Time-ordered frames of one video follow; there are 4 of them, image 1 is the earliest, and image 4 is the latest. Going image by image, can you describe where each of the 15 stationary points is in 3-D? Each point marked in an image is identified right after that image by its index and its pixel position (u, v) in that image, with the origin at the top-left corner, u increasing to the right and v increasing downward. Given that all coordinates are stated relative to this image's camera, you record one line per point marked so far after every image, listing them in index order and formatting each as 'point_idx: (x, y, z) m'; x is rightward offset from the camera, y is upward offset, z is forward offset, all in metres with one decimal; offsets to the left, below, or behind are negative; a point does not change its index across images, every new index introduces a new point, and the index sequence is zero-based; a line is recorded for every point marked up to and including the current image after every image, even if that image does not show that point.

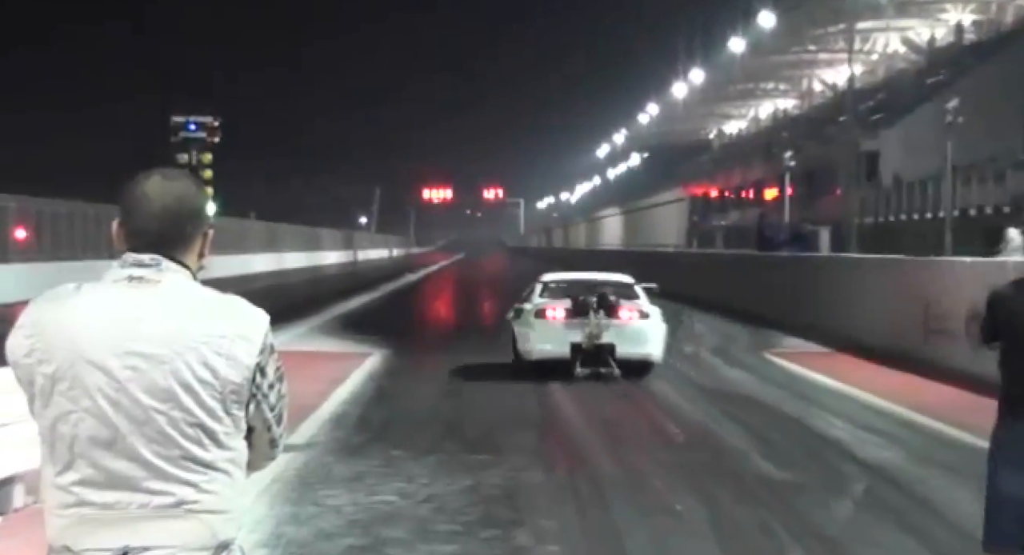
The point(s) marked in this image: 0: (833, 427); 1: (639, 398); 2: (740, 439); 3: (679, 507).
0: (+4.4, -2.1, +14.4) m
1: (+2.0, -1.9, +16.1) m
2: (+3.0, -2.1, +14.0) m
3: (+1.8, -2.5, +11.5) m
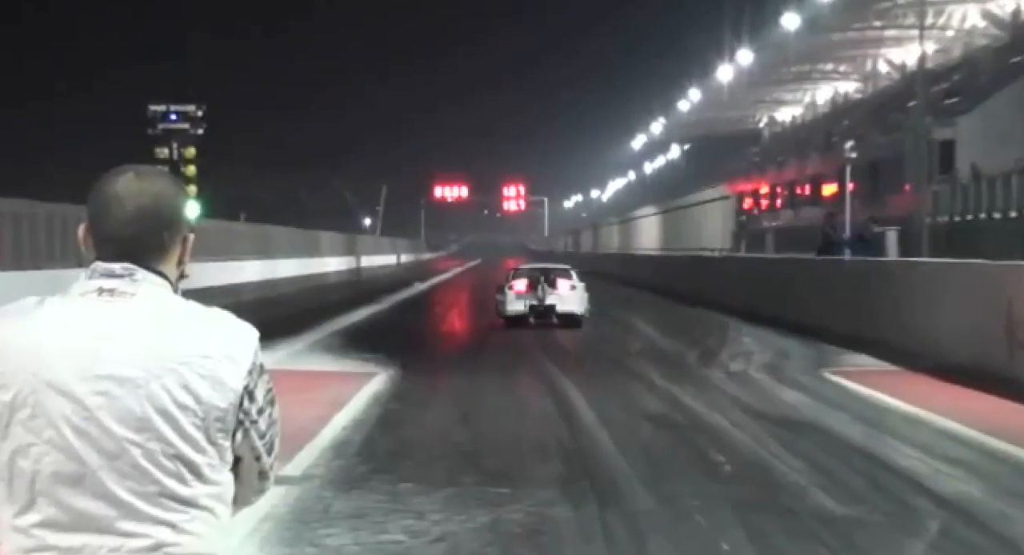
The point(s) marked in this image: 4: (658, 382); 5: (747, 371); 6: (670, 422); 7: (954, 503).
0: (+4.7, -2.1, +12.8) m
1: (+2.4, -2.0, +14.4) m
2: (+3.3, -2.2, +12.4) m
3: (+2.0, -2.6, +9.9) m
4: (+2.5, -1.9, +18.1) m
5: (+4.4, -1.8, +19.6) m
6: (+2.2, -2.0, +14.6) m
7: (+4.7, -2.4, +11.2) m
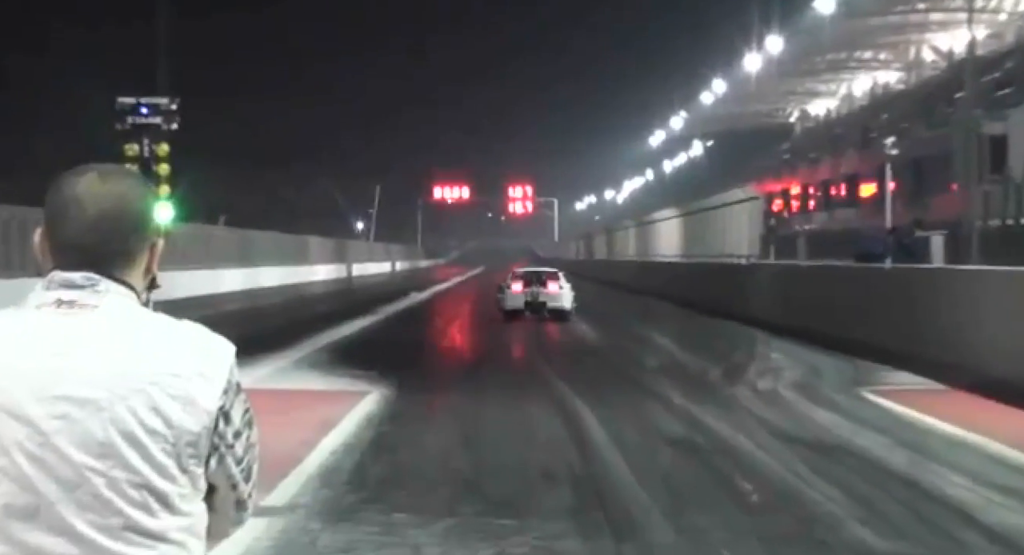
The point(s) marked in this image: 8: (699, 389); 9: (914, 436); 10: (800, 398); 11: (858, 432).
0: (+4.8, -2.2, +11.6) m
1: (+2.4, -2.1, +13.3) m
2: (+3.4, -2.3, +11.2) m
3: (+2.1, -2.7, +8.8) m
4: (+2.7, -2.0, +17.0) m
5: (+4.5, -1.9, +18.4) m
6: (+2.3, -2.1, +13.5) m
7: (+4.7, -2.5, +10.0) m
8: (+3.3, -1.9, +18.4) m
9: (+5.2, -2.0, +13.8) m
10: (+4.7, -1.9, +17.3) m
11: (+4.6, -2.0, +14.2) m
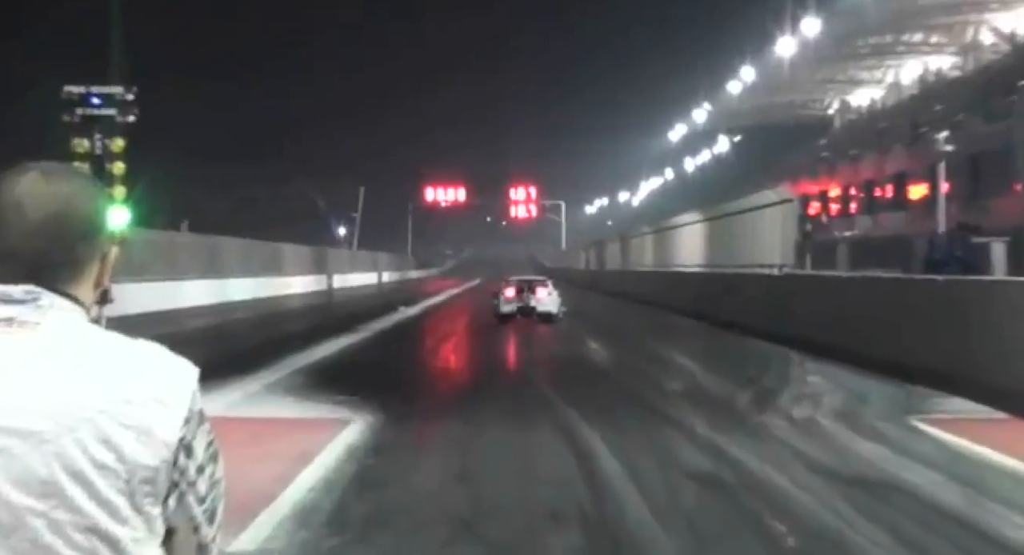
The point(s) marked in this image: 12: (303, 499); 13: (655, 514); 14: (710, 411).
0: (+4.8, -2.4, +10.3) m
1: (+2.5, -2.3, +12.0) m
2: (+3.4, -2.4, +9.9) m
3: (+2.1, -2.8, +7.5) m
4: (+2.8, -2.1, +15.7) m
5: (+4.7, -2.0, +17.1) m
6: (+2.3, -2.2, +12.2) m
7: (+4.7, -2.6, +8.7) m
8: (+3.4, -2.1, +17.1) m
9: (+5.3, -2.2, +12.5) m
10: (+4.8, -2.0, +16.0) m
11: (+4.7, -2.2, +12.9) m
12: (-2.1, -2.3, +11.5) m
13: (+1.5, -2.4, +10.9) m
14: (+3.3, -2.1, +18.2) m
